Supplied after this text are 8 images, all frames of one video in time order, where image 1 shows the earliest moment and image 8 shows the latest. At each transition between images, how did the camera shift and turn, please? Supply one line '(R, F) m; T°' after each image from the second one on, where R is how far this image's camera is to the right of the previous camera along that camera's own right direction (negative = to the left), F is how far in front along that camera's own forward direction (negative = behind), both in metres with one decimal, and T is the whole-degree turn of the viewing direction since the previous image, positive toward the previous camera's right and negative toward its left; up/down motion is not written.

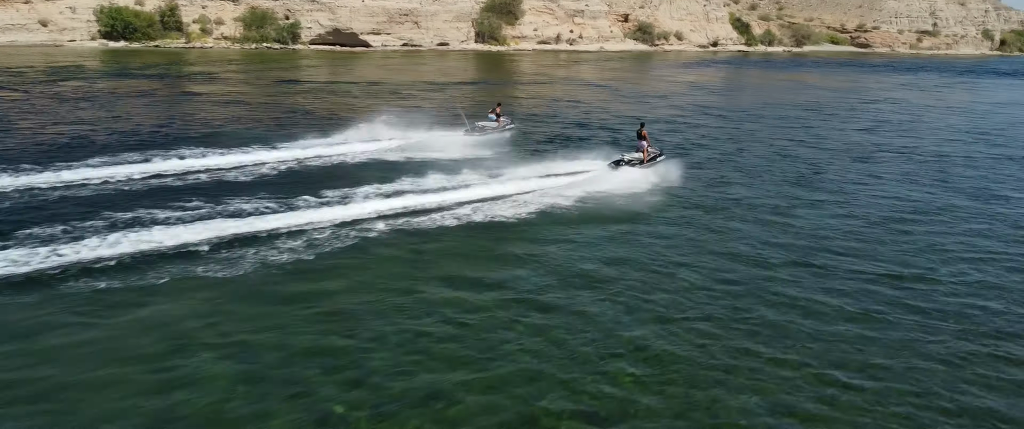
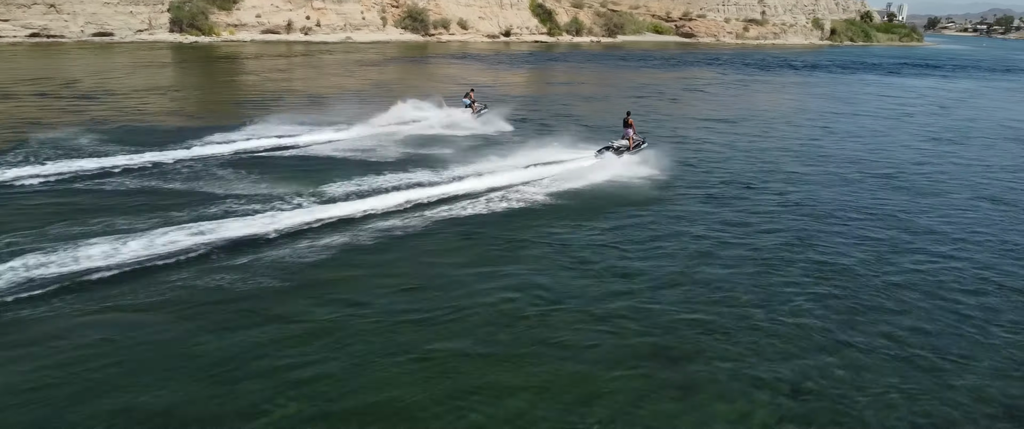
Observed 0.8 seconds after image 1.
(+13.3, +14.2) m; +8°
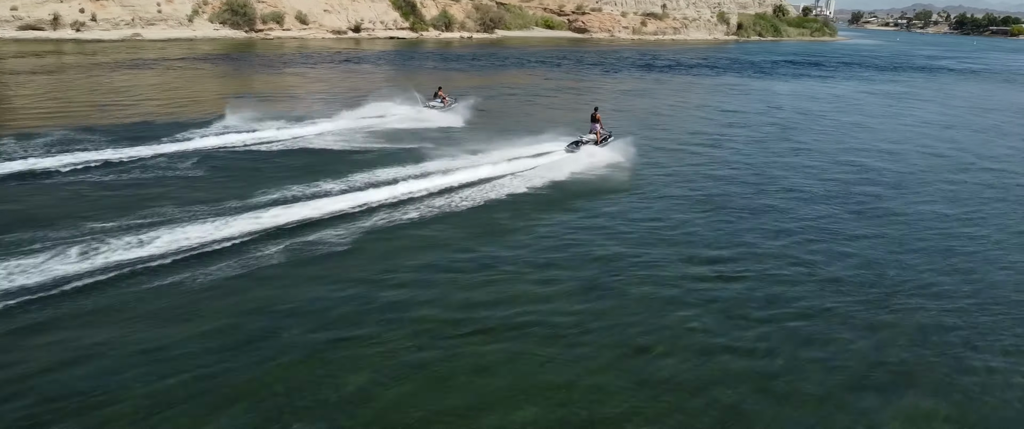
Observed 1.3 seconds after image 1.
(+8.0, +9.8) m; +4°
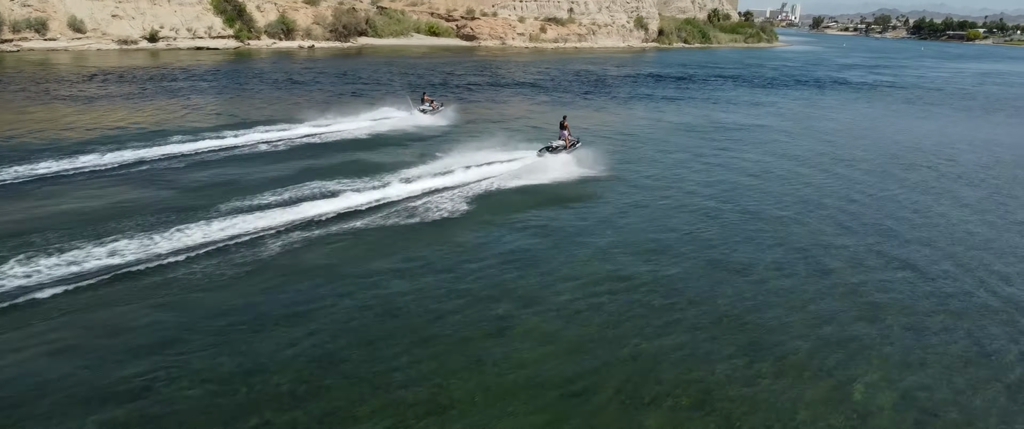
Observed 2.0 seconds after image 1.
(+10.1, +12.4) m; +3°
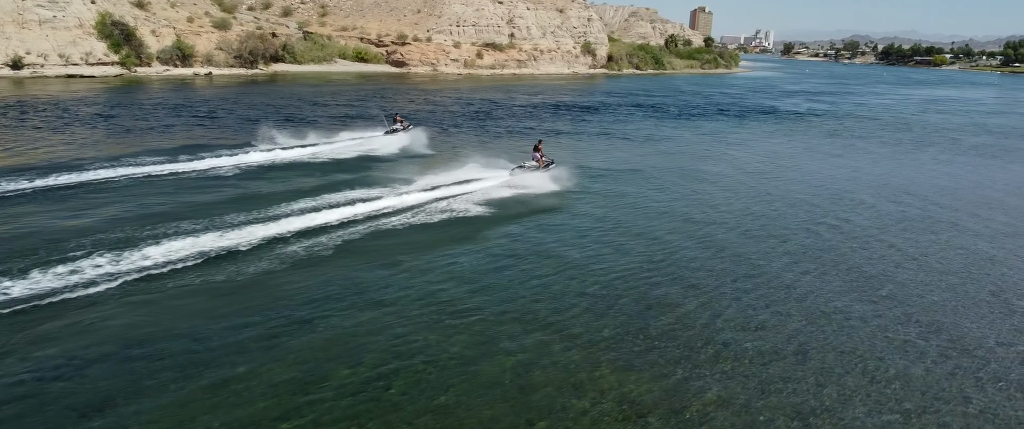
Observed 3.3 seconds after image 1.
(+4.6, +5.6) m; +2°
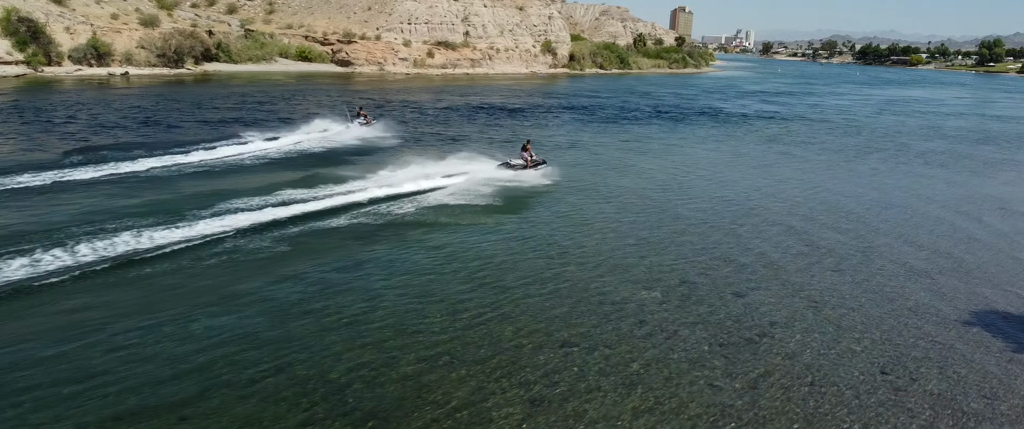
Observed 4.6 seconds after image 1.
(+3.0, +3.6) m; +2°
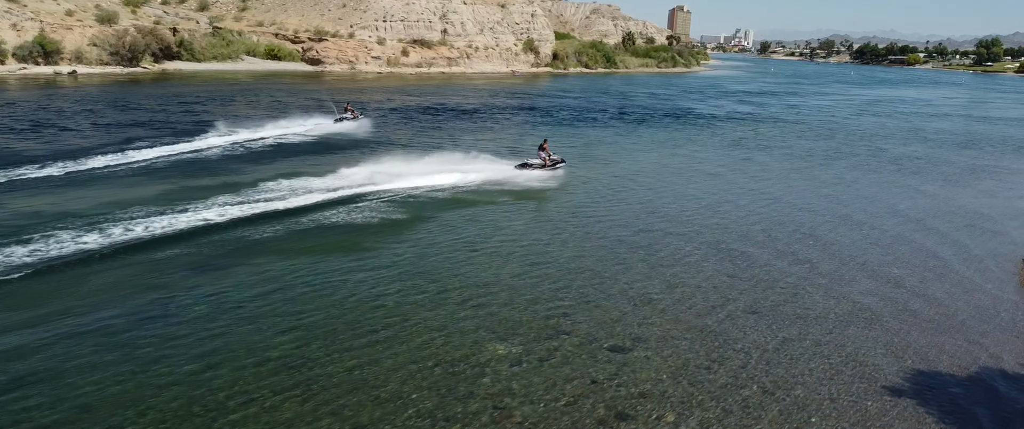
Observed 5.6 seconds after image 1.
(+2.2, +2.7) m; 0°
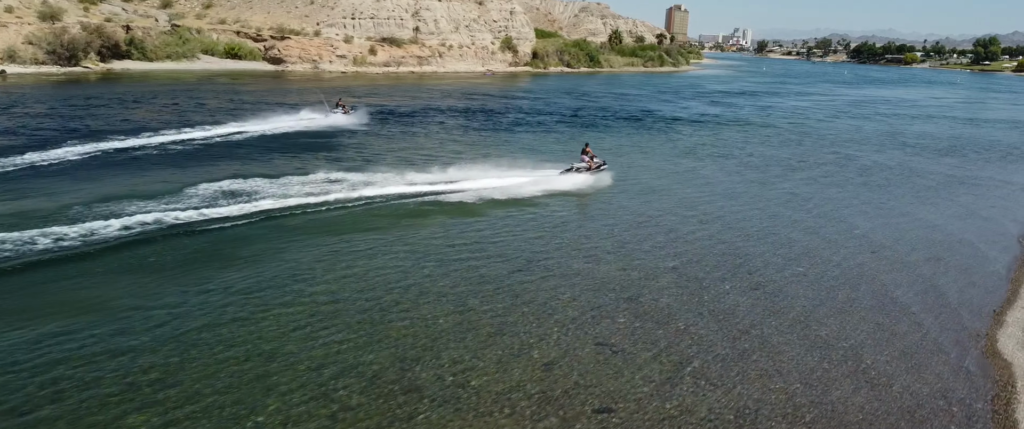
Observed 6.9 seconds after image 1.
(+2.6, +3.6) m; 0°
